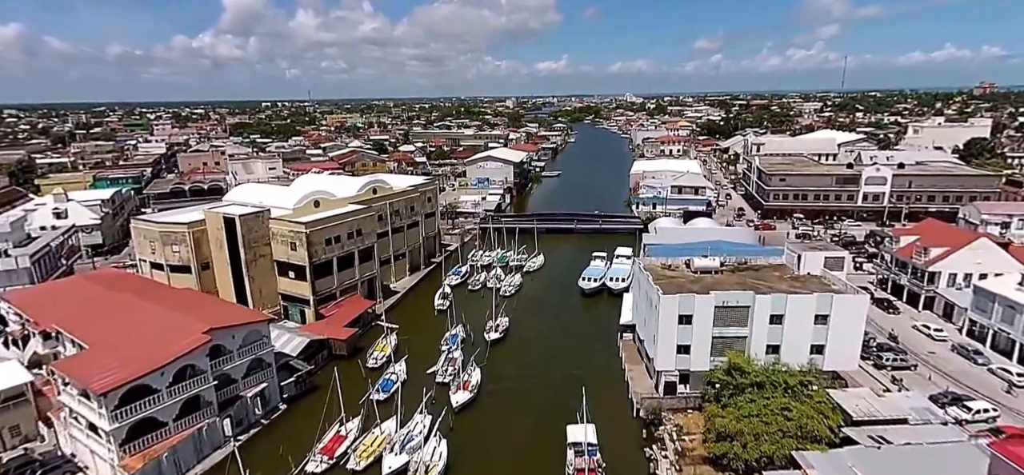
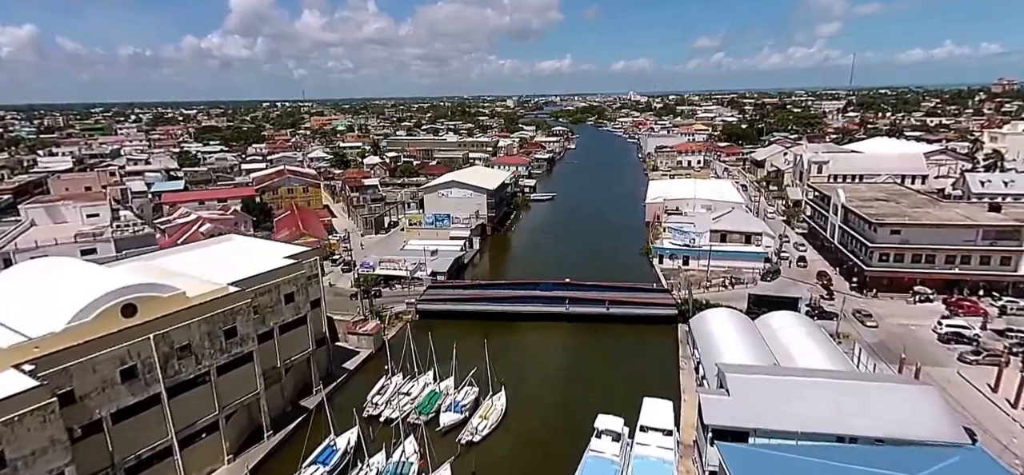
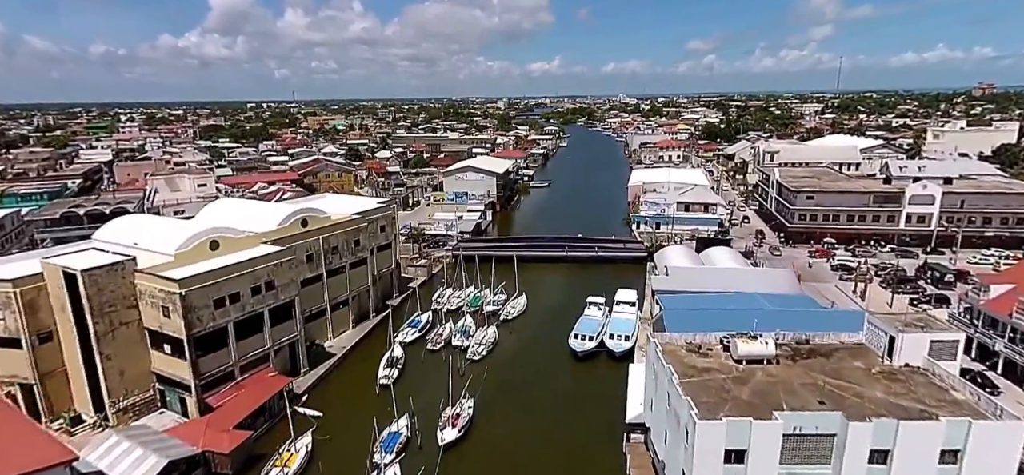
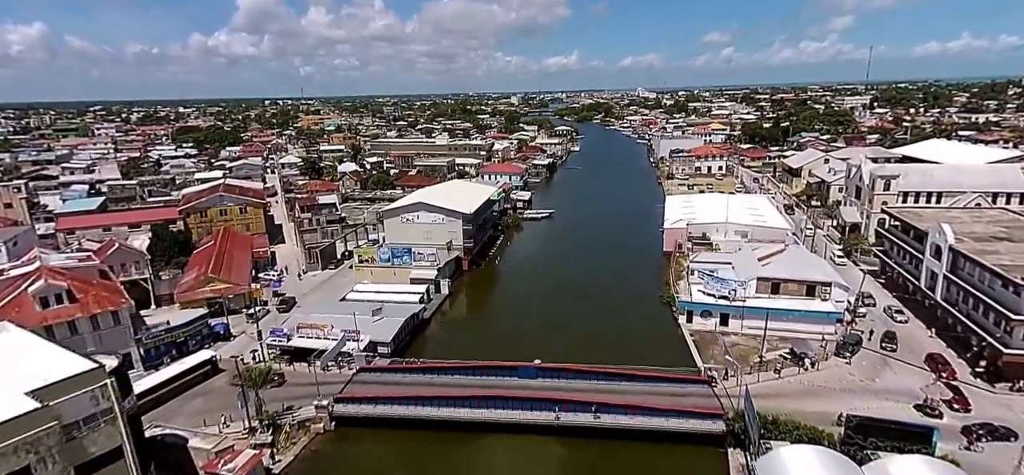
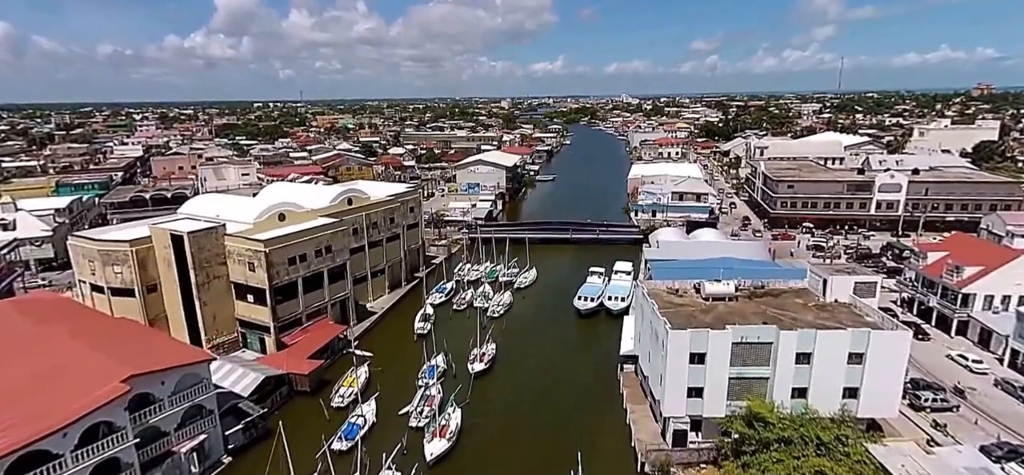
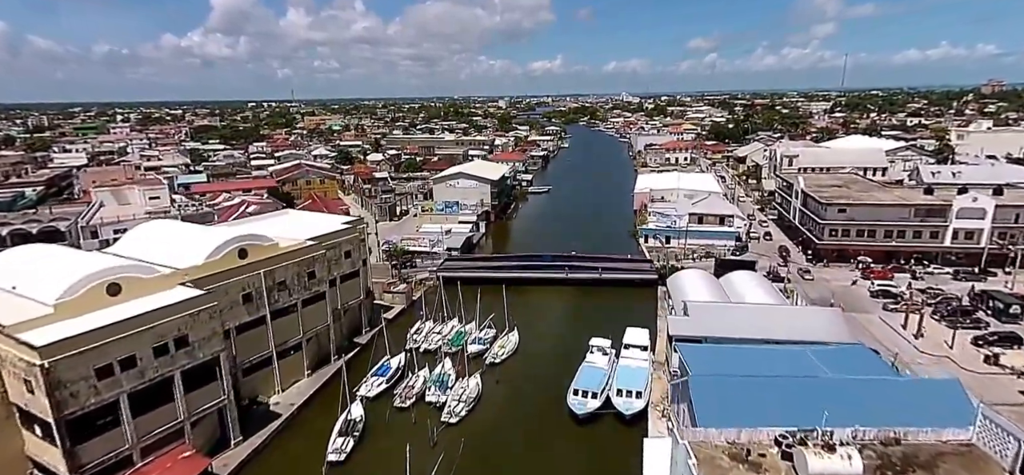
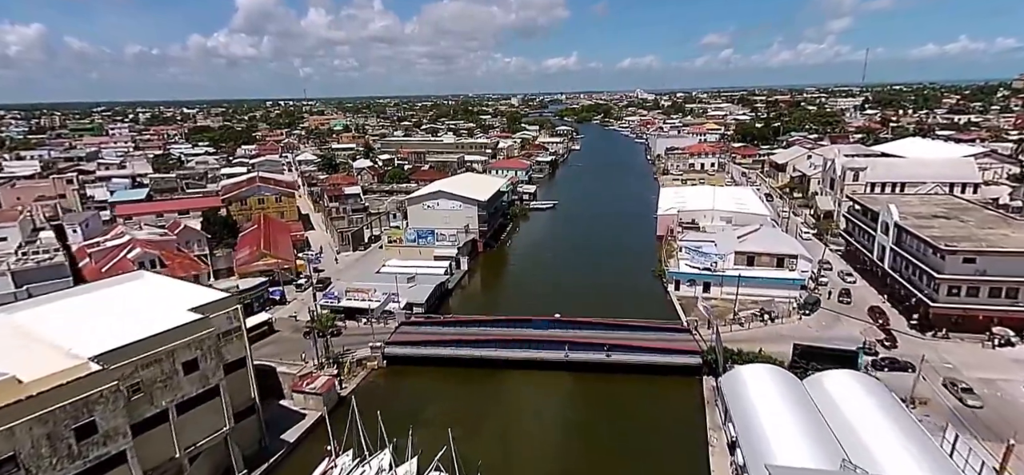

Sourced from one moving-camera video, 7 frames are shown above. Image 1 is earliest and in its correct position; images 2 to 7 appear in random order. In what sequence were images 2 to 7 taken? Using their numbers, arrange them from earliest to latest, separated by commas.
5, 3, 6, 2, 7, 4
